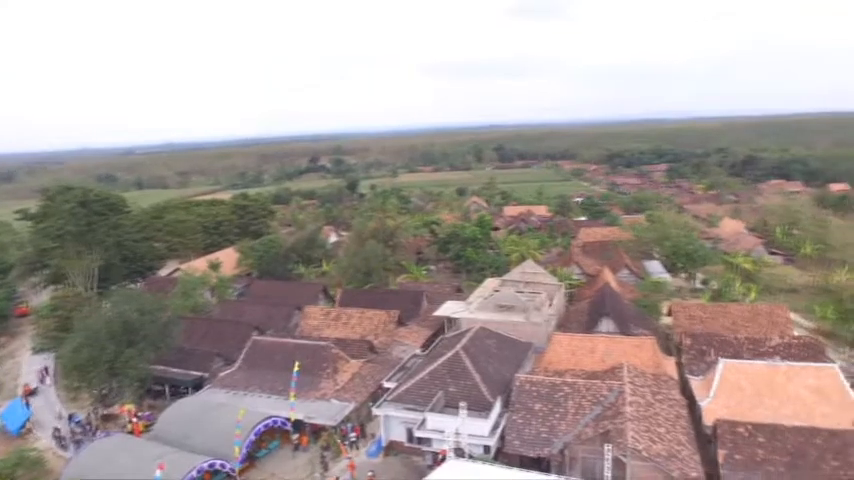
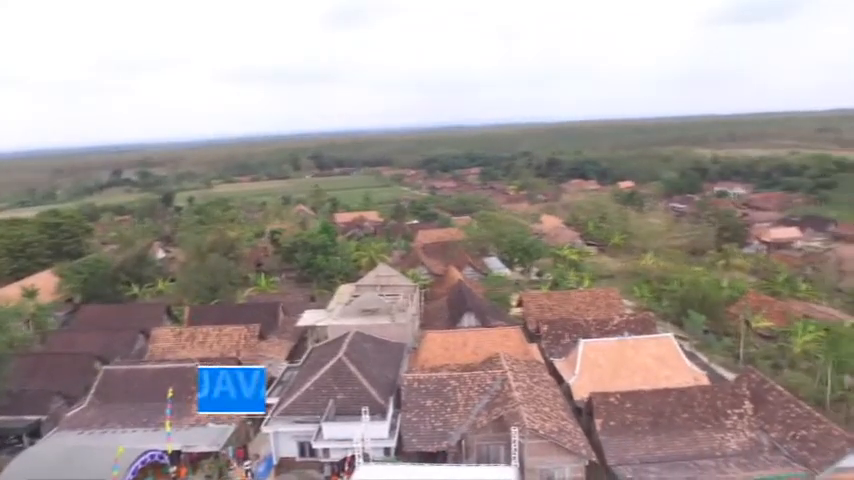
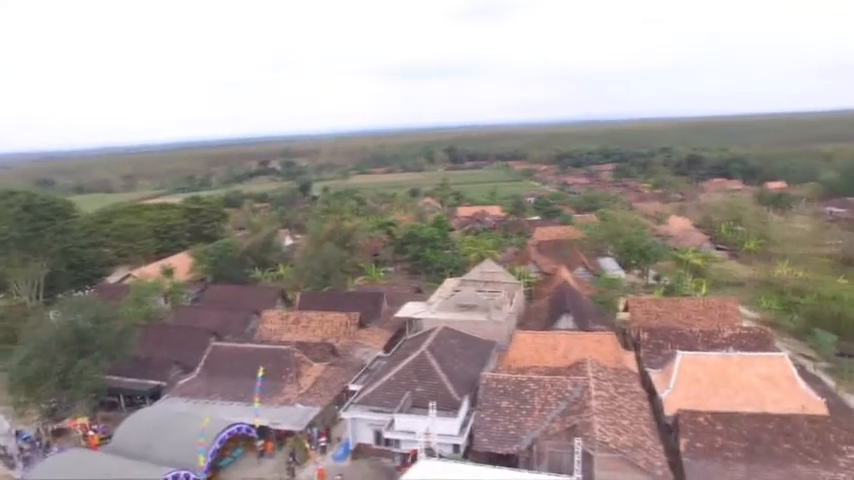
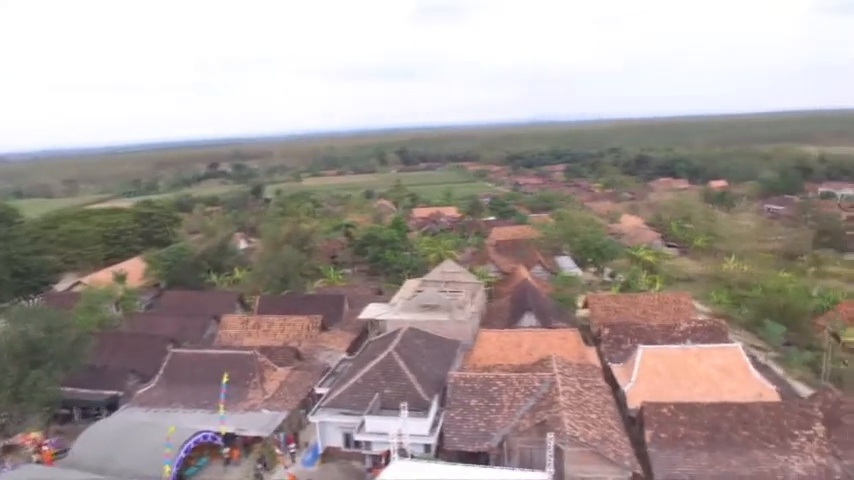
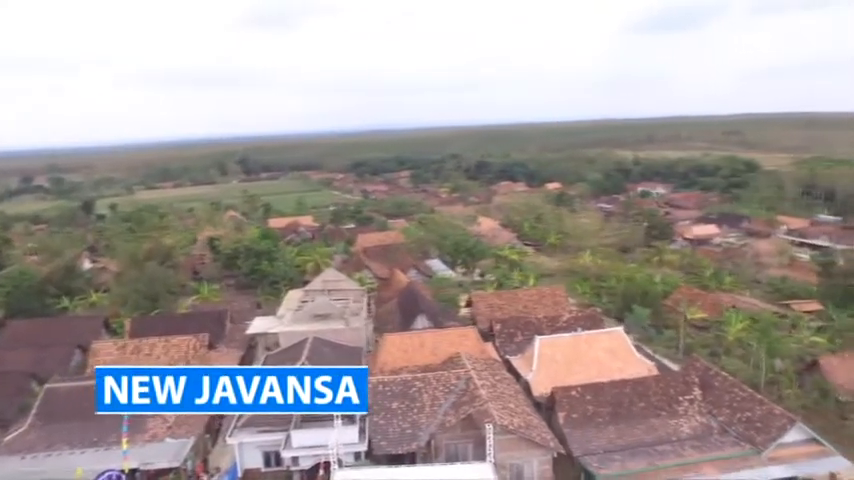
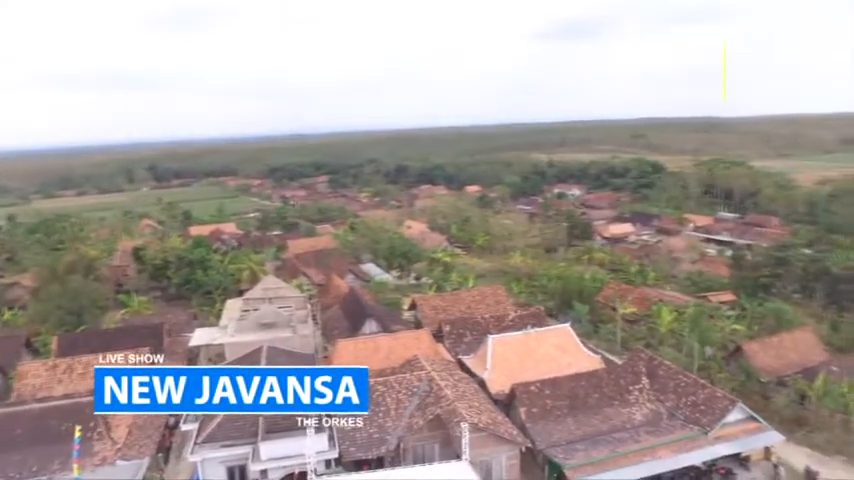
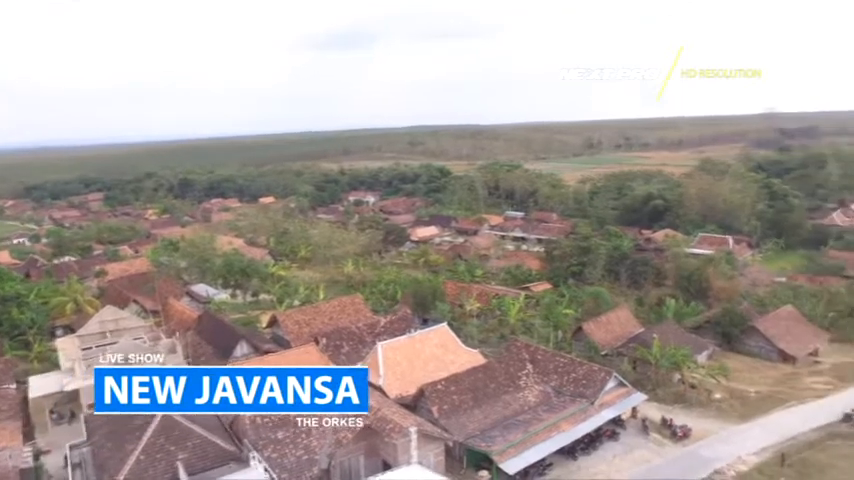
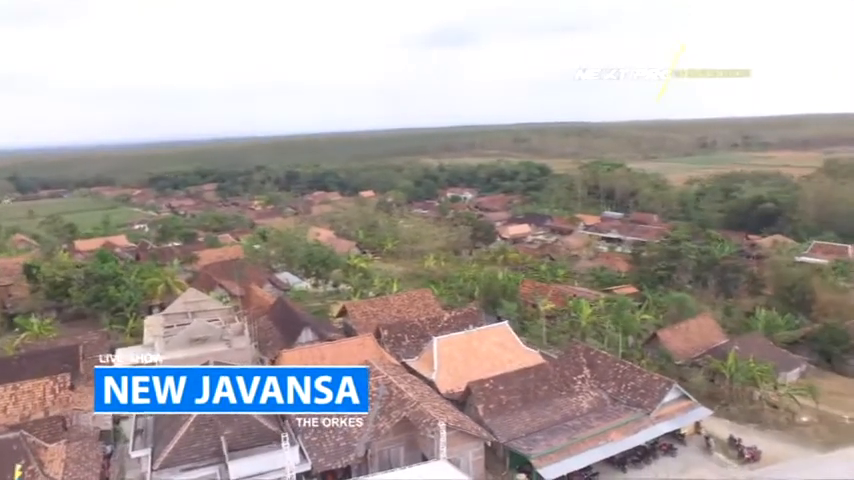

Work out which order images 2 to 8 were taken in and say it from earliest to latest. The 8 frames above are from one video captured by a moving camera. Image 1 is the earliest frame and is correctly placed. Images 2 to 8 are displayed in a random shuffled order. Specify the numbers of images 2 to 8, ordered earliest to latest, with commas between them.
3, 4, 2, 5, 6, 8, 7
